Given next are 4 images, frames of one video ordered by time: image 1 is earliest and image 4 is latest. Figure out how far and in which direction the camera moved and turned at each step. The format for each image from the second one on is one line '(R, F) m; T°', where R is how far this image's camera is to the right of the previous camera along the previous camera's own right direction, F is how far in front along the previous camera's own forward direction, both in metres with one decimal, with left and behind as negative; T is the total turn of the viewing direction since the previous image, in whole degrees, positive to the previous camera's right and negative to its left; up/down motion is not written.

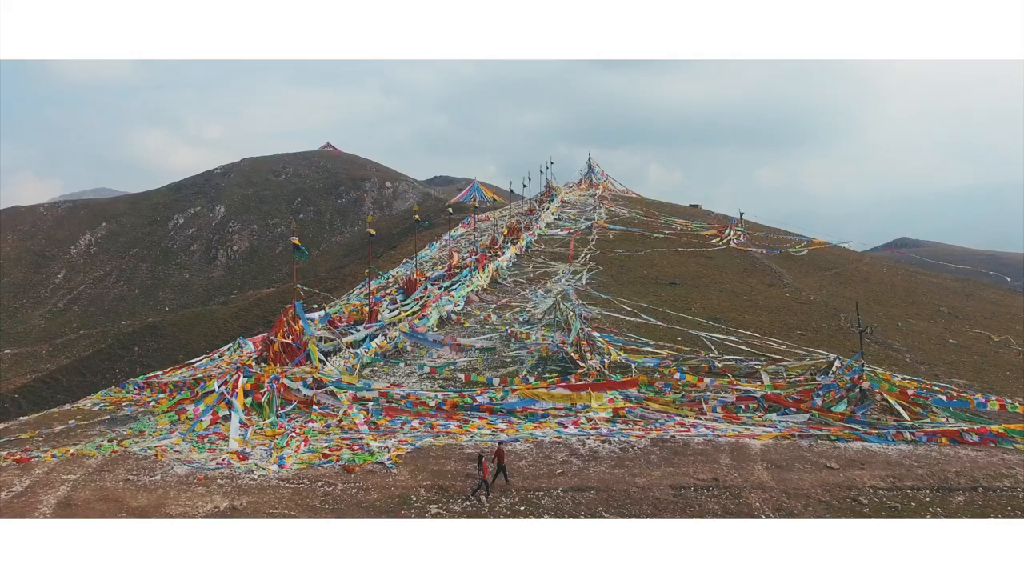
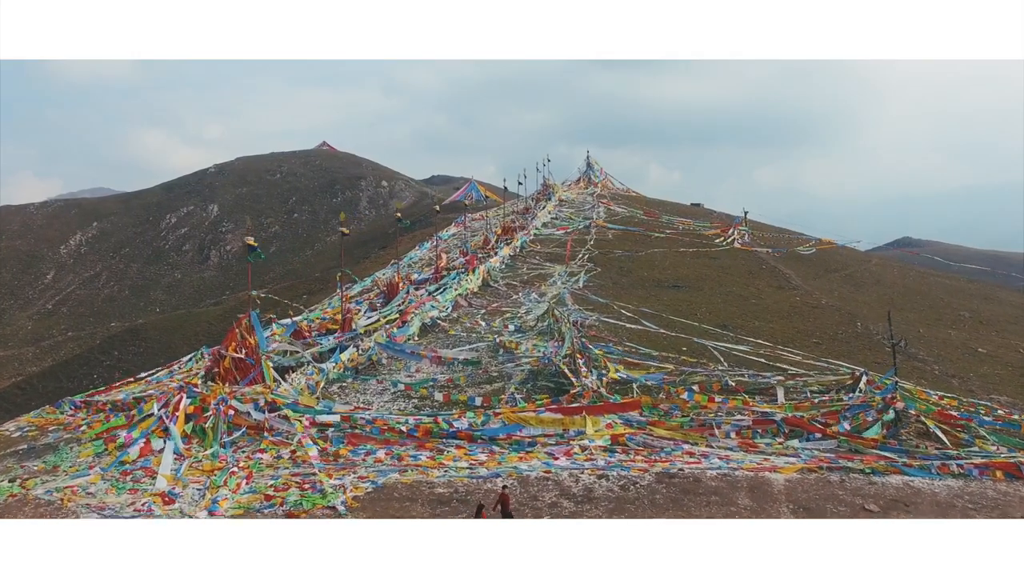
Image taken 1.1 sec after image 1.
(+0.3, +1.4) m; 0°
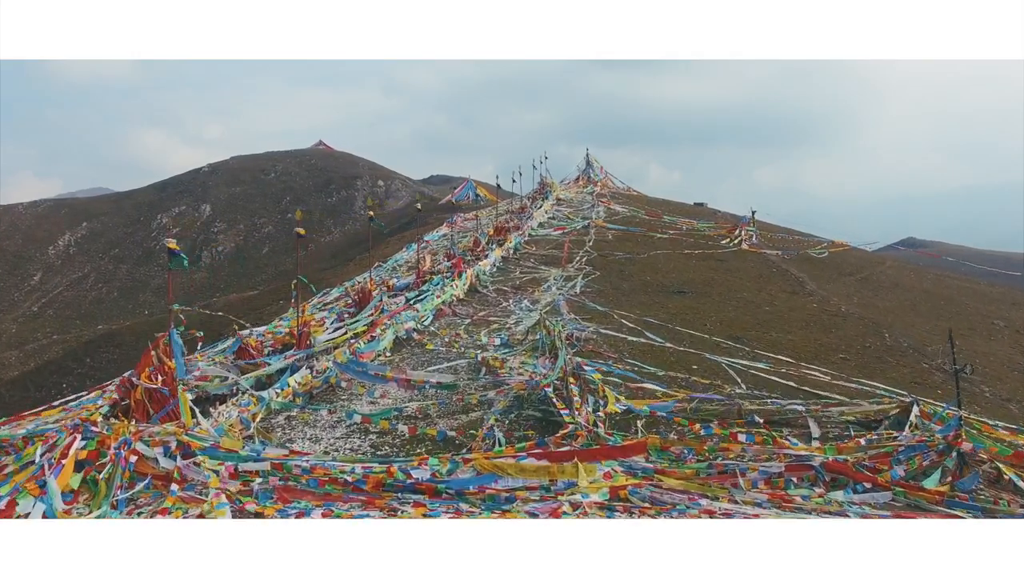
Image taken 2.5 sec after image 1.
(+0.3, +1.9) m; 0°
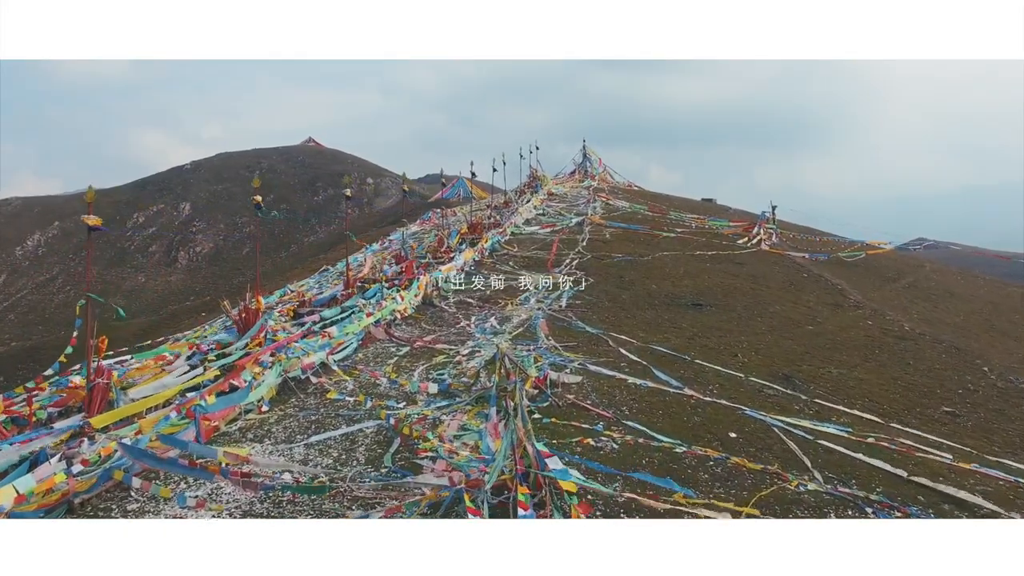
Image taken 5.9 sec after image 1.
(+0.9, +4.6) m; 0°
